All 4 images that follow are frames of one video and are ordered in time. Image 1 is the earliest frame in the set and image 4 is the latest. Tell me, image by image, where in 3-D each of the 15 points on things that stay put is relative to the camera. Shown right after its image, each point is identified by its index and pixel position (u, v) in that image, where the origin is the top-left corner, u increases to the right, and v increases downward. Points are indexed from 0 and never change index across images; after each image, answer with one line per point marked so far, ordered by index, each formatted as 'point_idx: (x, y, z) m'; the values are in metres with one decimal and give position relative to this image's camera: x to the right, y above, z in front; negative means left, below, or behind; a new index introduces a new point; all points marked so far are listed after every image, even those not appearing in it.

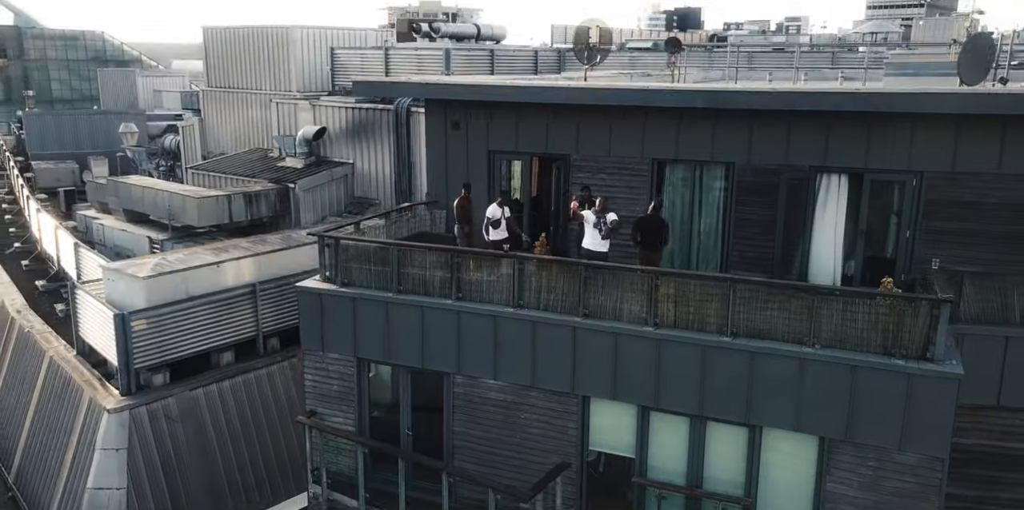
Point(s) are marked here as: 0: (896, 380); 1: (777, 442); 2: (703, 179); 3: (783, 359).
0: (+4.8, -1.6, +11.0) m
1: (+3.6, -2.6, +11.8) m
2: (+3.3, +1.3, +15.3) m
3: (+3.6, -1.4, +11.5) m
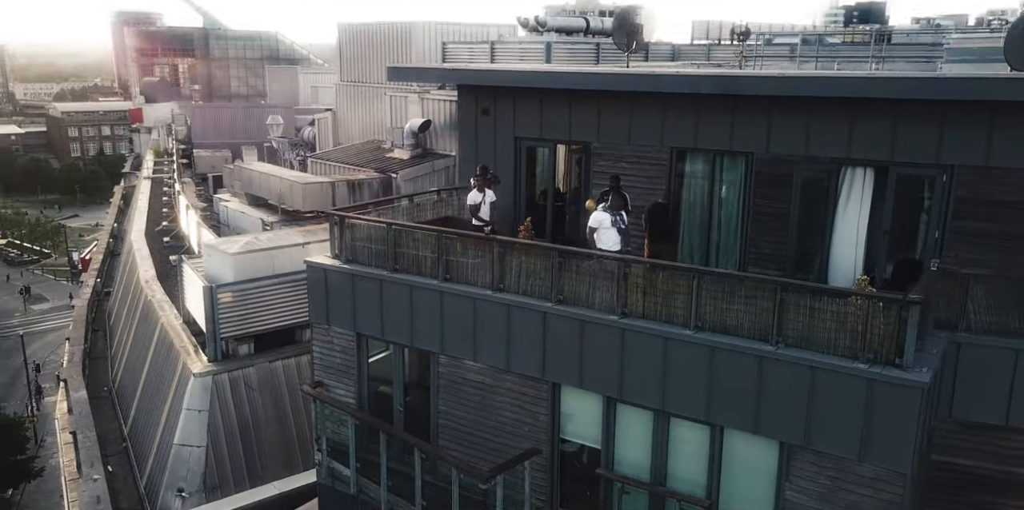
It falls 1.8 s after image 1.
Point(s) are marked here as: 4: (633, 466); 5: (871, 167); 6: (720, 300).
0: (+4.0, -1.5, +10.2) m
1: (+2.9, -2.5, +11.3) m
2: (+3.5, +1.4, +14.7) m
3: (+2.9, -1.3, +10.9) m
4: (+1.7, -3.0, +12.2) m
5: (+5.5, +1.3, +13.4) m
6: (+2.7, -0.6, +11.2) m
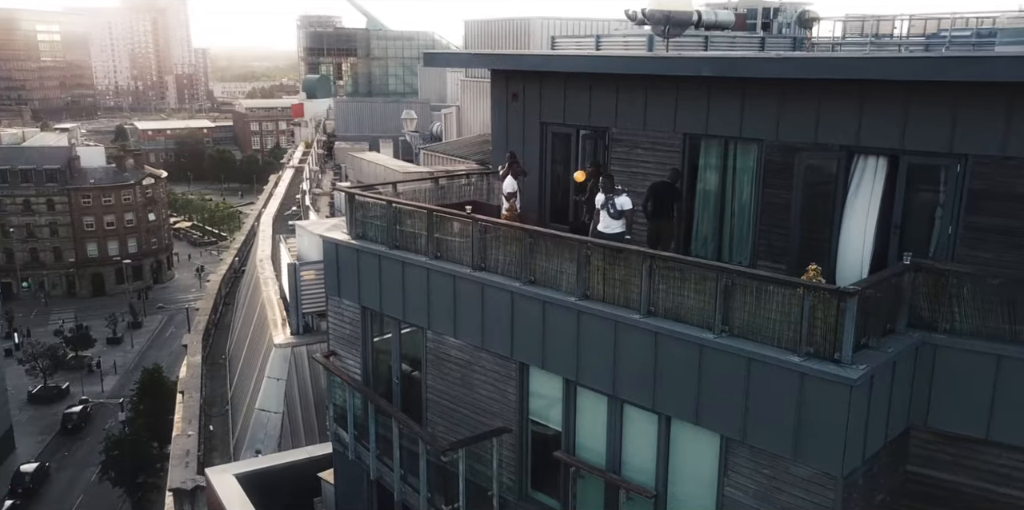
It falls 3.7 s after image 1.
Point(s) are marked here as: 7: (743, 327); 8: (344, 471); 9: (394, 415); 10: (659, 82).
0: (+3.0, -1.4, +9.6) m
1: (+2.2, -2.3, +10.8) m
2: (+3.6, +1.5, +14.1) m
3: (+2.1, -1.1, +10.5) m
4: (+1.1, -2.7, +12.0) m
5: (+5.3, +1.4, +12.4) m
6: (+2.0, -0.4, +10.8) m
7: (+2.7, -0.8, +10.2) m
8: (-3.0, -3.9, +15.8) m
9: (-1.8, -2.4, +13.2) m
10: (+2.5, +2.9, +14.6) m
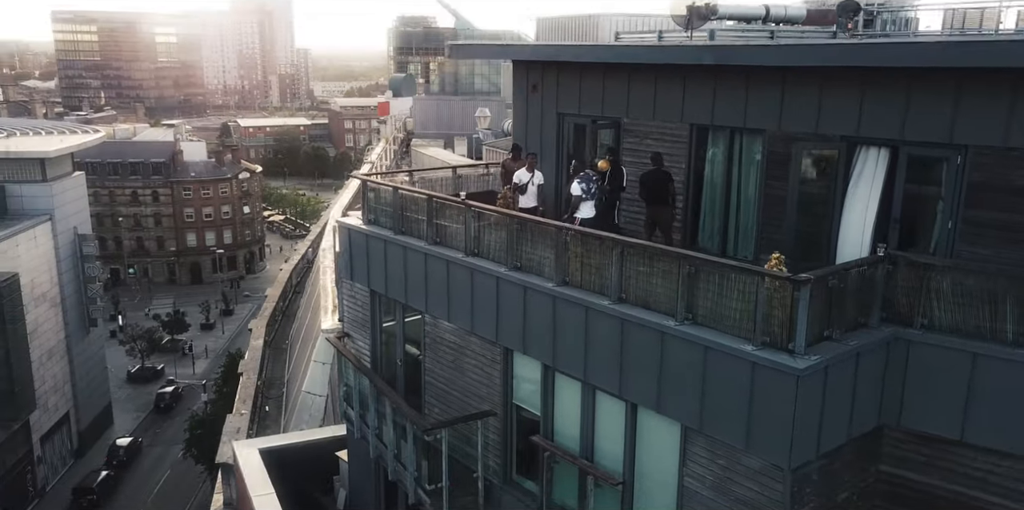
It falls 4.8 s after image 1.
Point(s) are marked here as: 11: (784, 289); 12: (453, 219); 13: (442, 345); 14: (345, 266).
0: (+2.5, -1.2, +9.4) m
1: (+1.7, -2.1, +10.8) m
2: (+3.6, +1.7, +13.8) m
3: (+1.6, -0.9, +10.4) m
4: (+0.8, -2.5, +12.0) m
5: (+5.1, +1.5, +11.9) m
6: (+1.6, -0.2, +10.7) m
7: (+2.2, -0.7, +10.1) m
8: (-2.9, -3.6, +16.3) m
9: (-1.9, -2.2, +13.6) m
10: (+2.6, +3.0, +14.4) m
11: (+2.9, -0.3, +9.2) m
12: (-0.9, +0.6, +13.5) m
13: (-1.1, -1.4, +13.9) m
14: (-3.0, -0.2, +16.0) m
